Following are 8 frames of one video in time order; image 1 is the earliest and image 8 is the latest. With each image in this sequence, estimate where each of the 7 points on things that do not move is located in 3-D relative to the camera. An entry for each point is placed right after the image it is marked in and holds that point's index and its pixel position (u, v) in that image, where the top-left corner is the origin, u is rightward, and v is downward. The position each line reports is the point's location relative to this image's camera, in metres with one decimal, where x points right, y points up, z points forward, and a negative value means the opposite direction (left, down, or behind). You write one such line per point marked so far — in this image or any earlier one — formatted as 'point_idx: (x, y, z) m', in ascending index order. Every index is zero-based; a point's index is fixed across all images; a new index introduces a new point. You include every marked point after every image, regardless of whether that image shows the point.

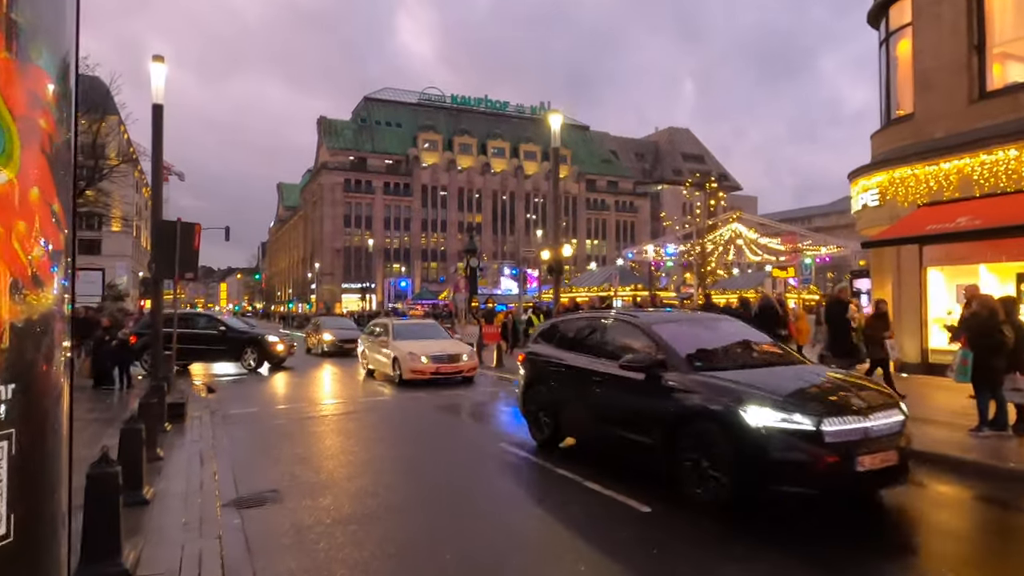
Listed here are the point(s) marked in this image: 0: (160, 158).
0: (-7.4, +2.8, +14.1) m
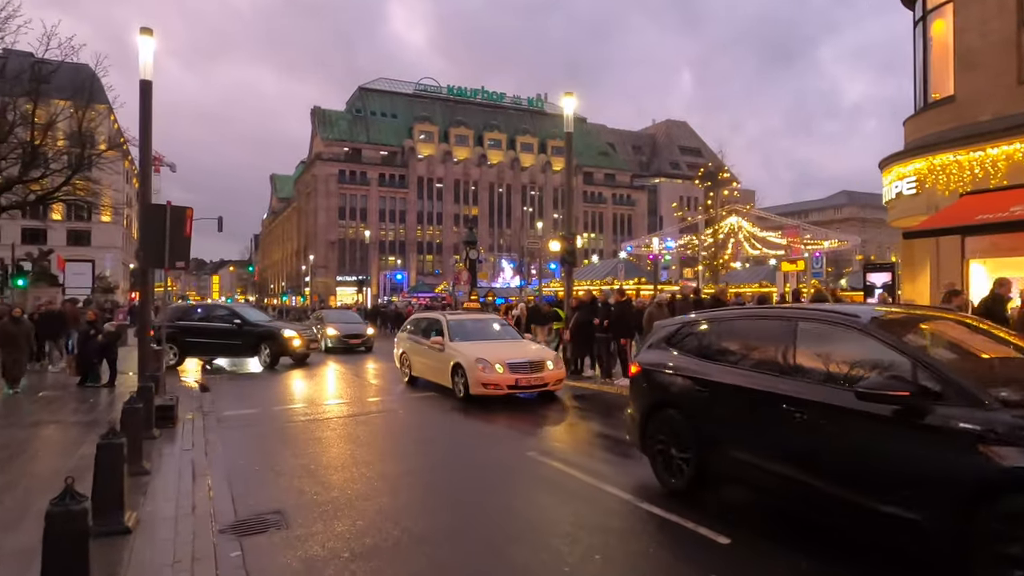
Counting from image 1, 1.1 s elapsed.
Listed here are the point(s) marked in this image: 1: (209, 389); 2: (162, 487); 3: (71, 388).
0: (-7.1, +2.9, +12.9) m
1: (-6.8, -2.2, +15.0) m
2: (-3.7, -2.1, +7.1) m
3: (-10.2, -2.3, +15.4) m
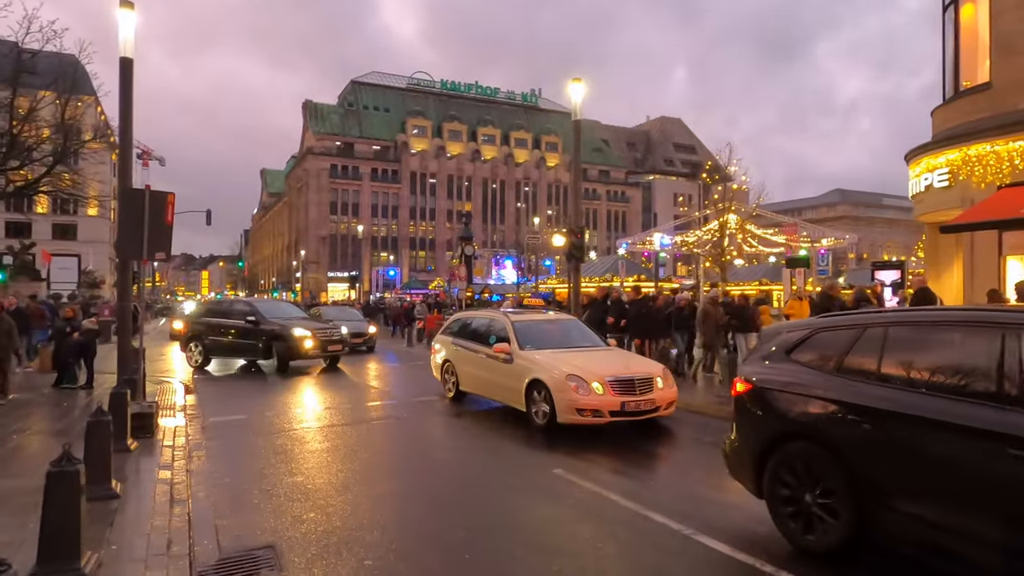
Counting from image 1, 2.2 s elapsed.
0: (-6.8, +3.0, +11.8) m
1: (-6.6, -2.1, +13.9) m
2: (-3.4, -2.1, +6.0) m
3: (-10.1, -2.2, +14.3) m
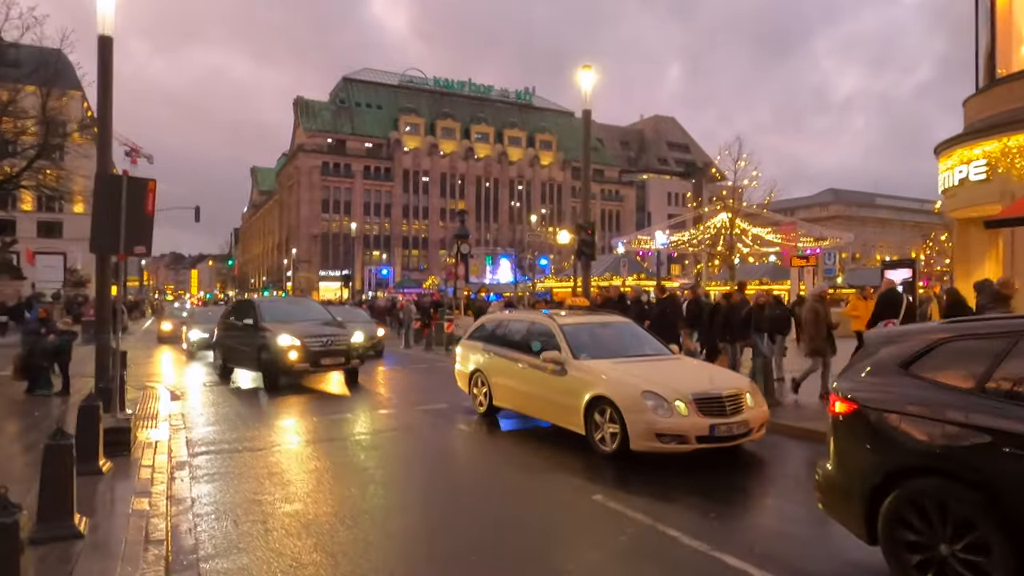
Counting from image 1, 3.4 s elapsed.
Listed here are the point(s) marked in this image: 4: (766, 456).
0: (-6.6, +3.1, +10.7) m
1: (-6.4, -2.1, +12.8) m
2: (-3.1, -2.0, +5.0) m
3: (-9.8, -2.2, +13.2) m
4: (+2.8, -1.9, +7.4) m
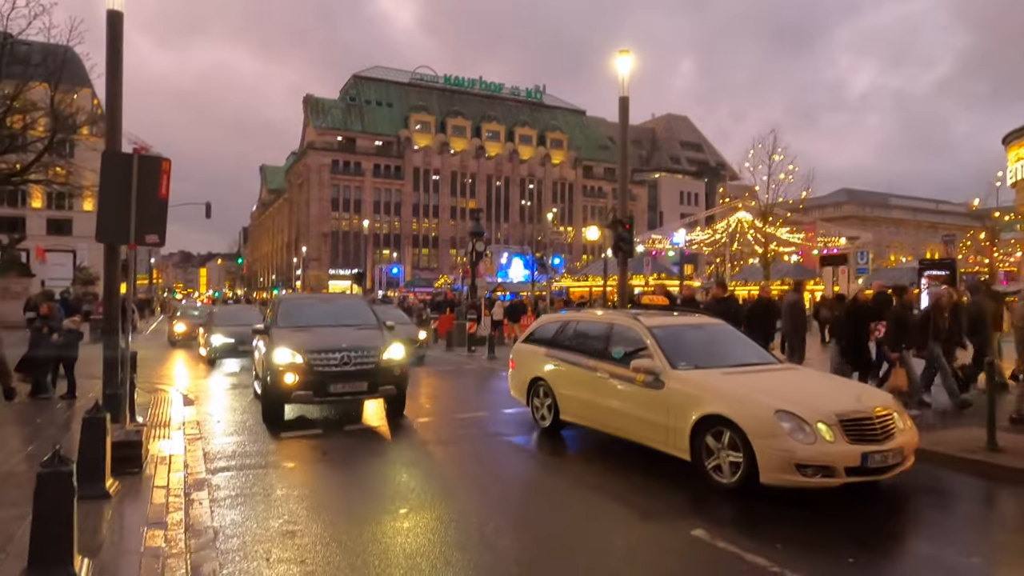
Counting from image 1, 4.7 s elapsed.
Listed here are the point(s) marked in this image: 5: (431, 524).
0: (-5.8, +3.1, +9.8) m
1: (-5.6, -2.0, +11.8) m
2: (-2.4, -2.0, +4.0) m
3: (-9.1, -2.1, +12.3) m
4: (+3.5, -1.8, +6.3) m
5: (-0.7, -2.0, +5.7) m
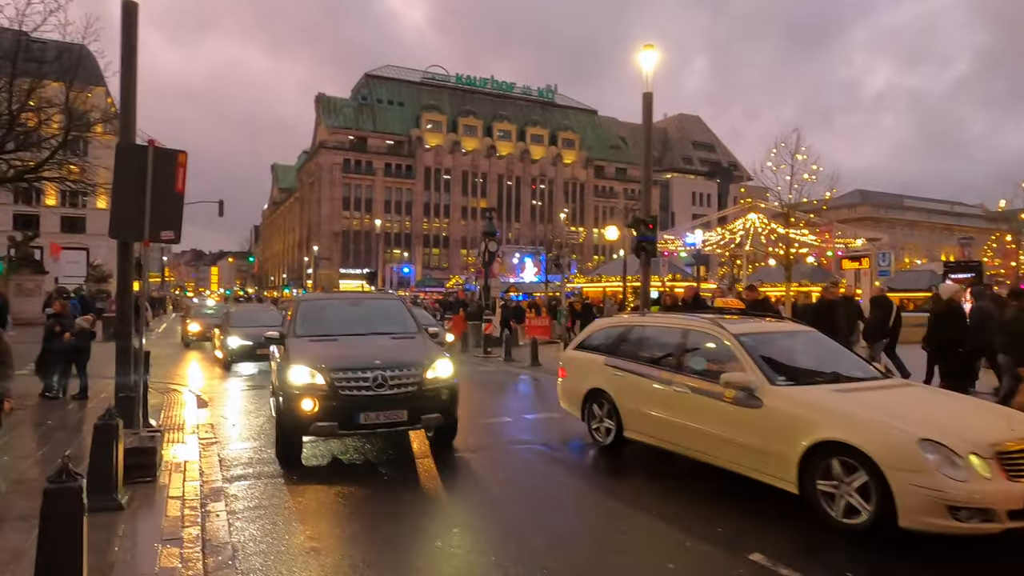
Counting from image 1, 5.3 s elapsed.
0: (-5.4, +3.2, +9.4) m
1: (-5.2, -2.0, +11.5) m
2: (-2.2, -2.0, +3.6) m
3: (-8.7, -2.0, +12.0) m
4: (+3.8, -1.9, +5.9) m
5: (-0.4, -2.0, +5.3) m
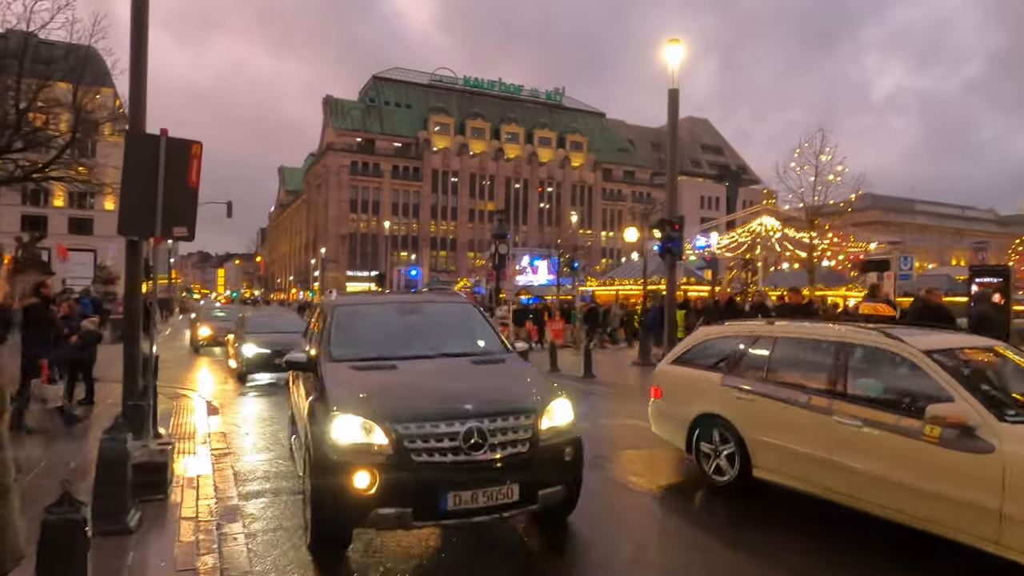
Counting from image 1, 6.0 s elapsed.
0: (-5.0, +3.2, +8.9) m
1: (-4.8, -2.0, +11.0) m
2: (-1.8, -2.0, +3.1) m
3: (-8.3, -2.1, +11.5) m
4: (+4.2, -1.9, +5.3) m
5: (0.0, -2.0, +4.7) m
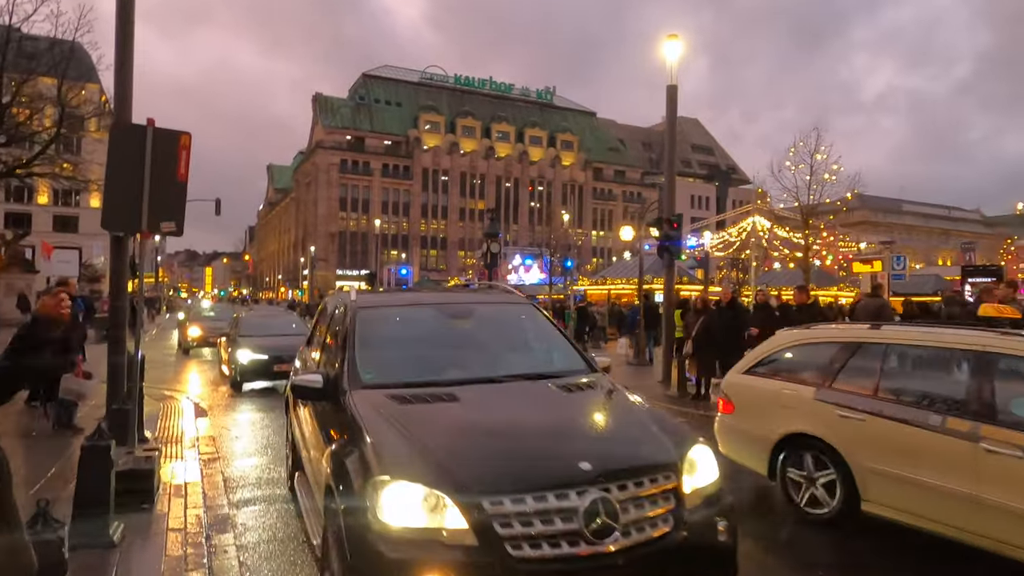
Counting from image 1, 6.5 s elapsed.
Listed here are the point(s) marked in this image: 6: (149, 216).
0: (-5.0, +3.2, +8.6) m
1: (-4.8, -2.0, +10.6) m
2: (-1.7, -2.0, +2.8) m
3: (-8.3, -2.0, +11.1) m
4: (+4.3, -1.9, +5.1) m
5: (+0.1, -2.0, +4.5) m
6: (-3.6, +0.7, +6.6) m
